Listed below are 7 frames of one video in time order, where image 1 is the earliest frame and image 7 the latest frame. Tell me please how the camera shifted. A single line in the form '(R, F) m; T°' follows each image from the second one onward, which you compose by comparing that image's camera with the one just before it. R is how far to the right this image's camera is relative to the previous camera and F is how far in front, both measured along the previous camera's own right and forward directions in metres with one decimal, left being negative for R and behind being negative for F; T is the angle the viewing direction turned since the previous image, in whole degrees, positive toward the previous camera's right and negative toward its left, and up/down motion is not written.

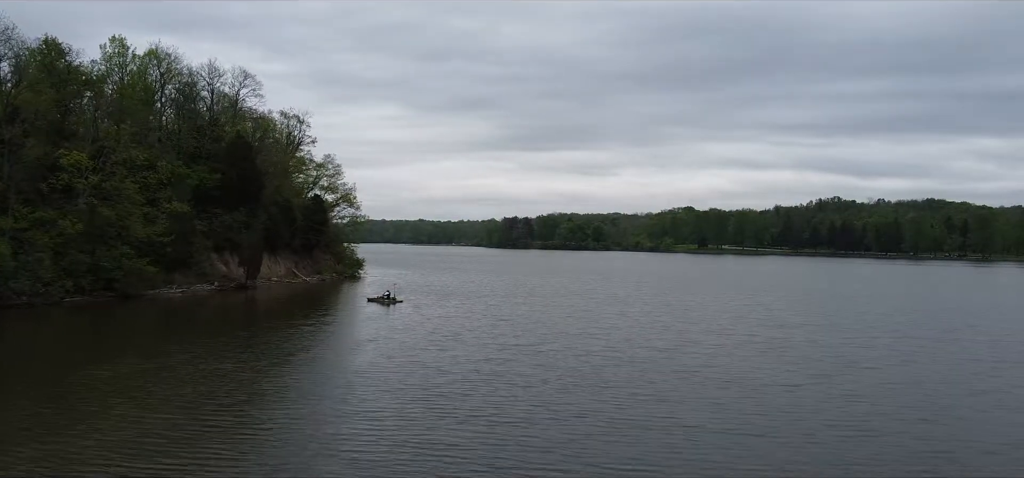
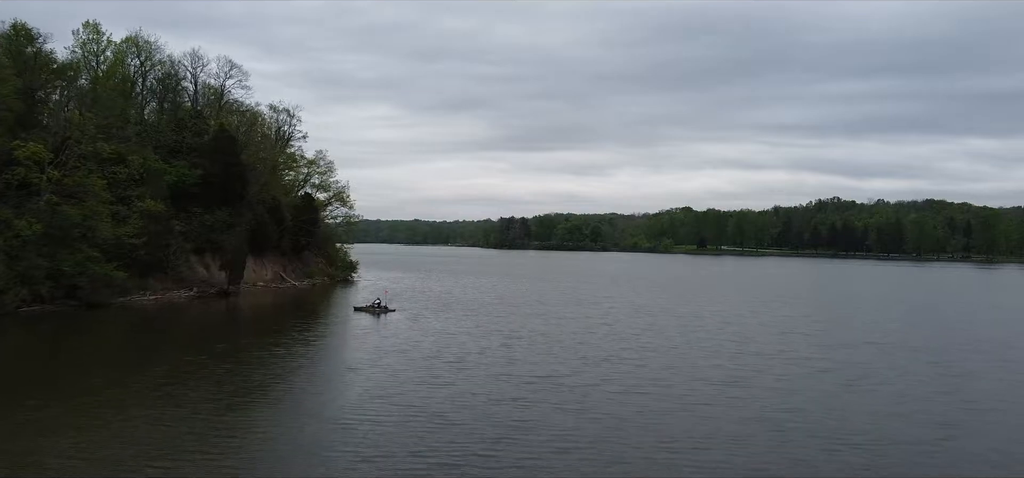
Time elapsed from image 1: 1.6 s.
(-0.7, +4.5) m; 0°
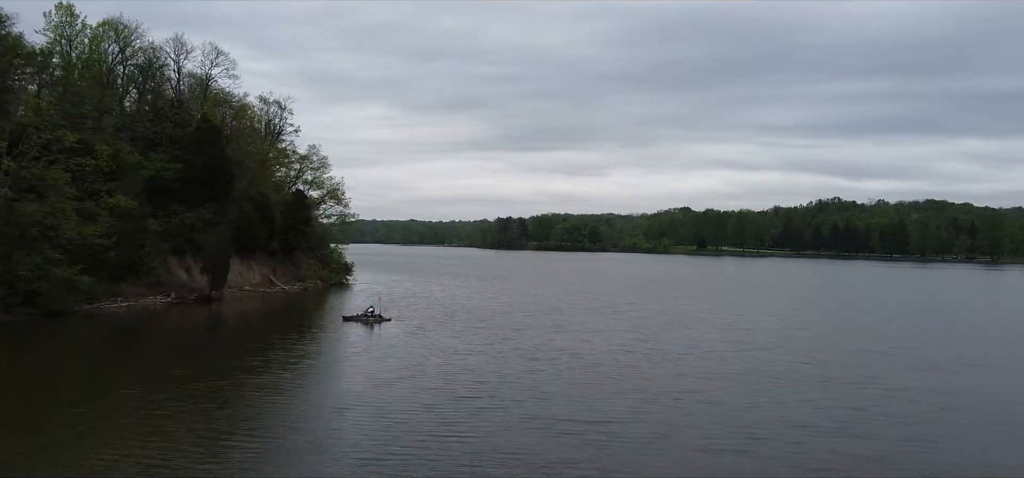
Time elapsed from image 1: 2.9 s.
(-0.9, +4.5) m; 0°
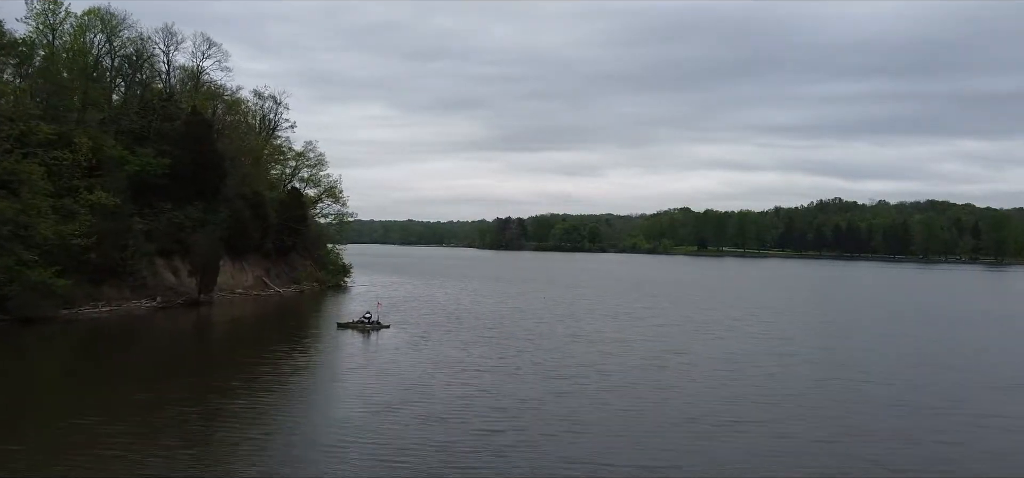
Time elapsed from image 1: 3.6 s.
(-0.7, +2.8) m; 0°
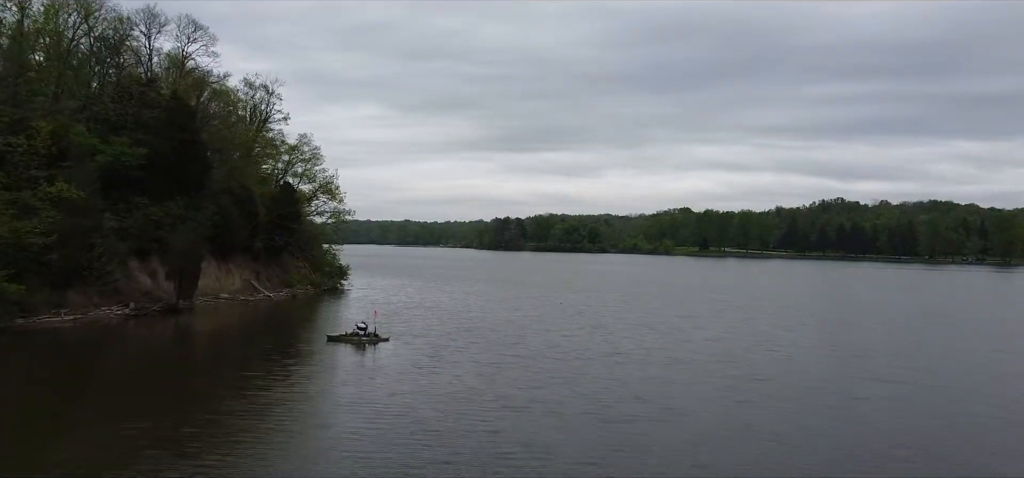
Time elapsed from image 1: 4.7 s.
(-1.1, +4.7) m; 0°
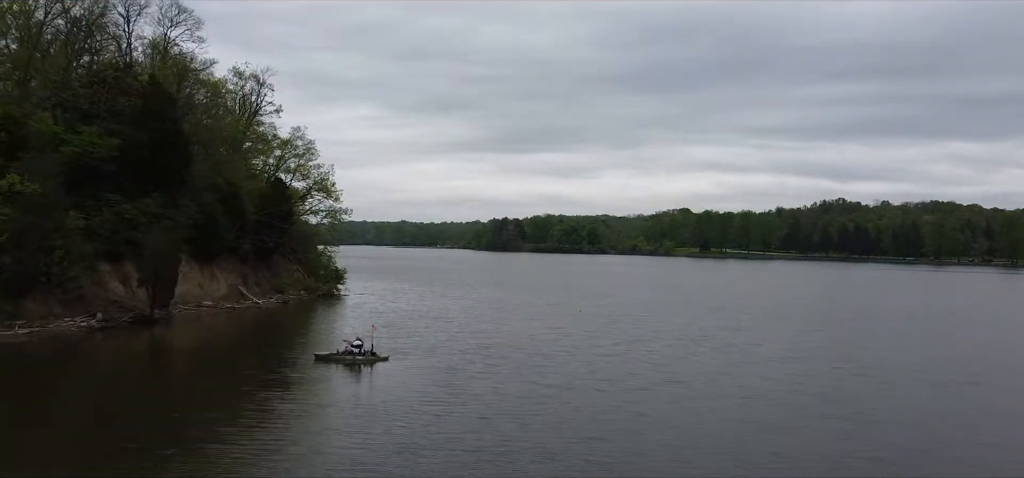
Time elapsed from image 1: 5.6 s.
(-1.0, +4.4) m; 0°
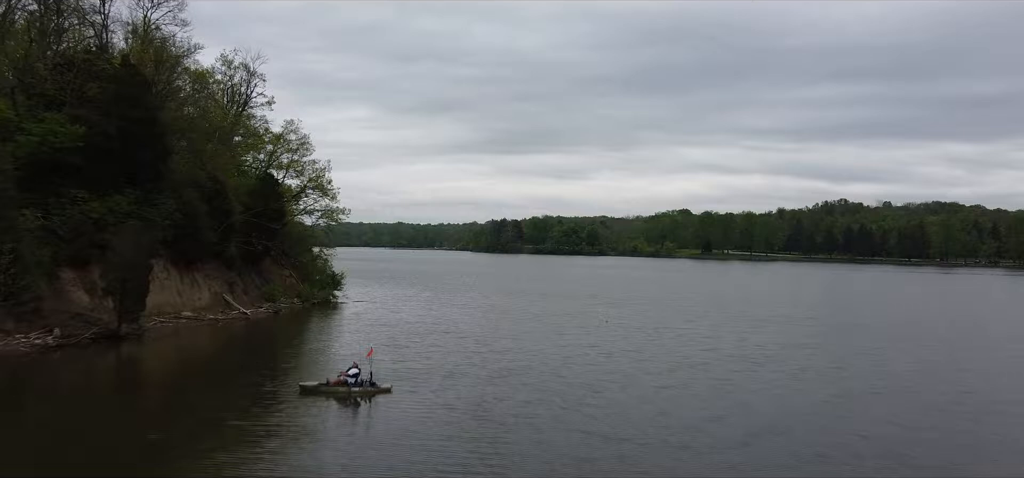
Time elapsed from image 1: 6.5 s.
(-1.1, +4.6) m; 0°
